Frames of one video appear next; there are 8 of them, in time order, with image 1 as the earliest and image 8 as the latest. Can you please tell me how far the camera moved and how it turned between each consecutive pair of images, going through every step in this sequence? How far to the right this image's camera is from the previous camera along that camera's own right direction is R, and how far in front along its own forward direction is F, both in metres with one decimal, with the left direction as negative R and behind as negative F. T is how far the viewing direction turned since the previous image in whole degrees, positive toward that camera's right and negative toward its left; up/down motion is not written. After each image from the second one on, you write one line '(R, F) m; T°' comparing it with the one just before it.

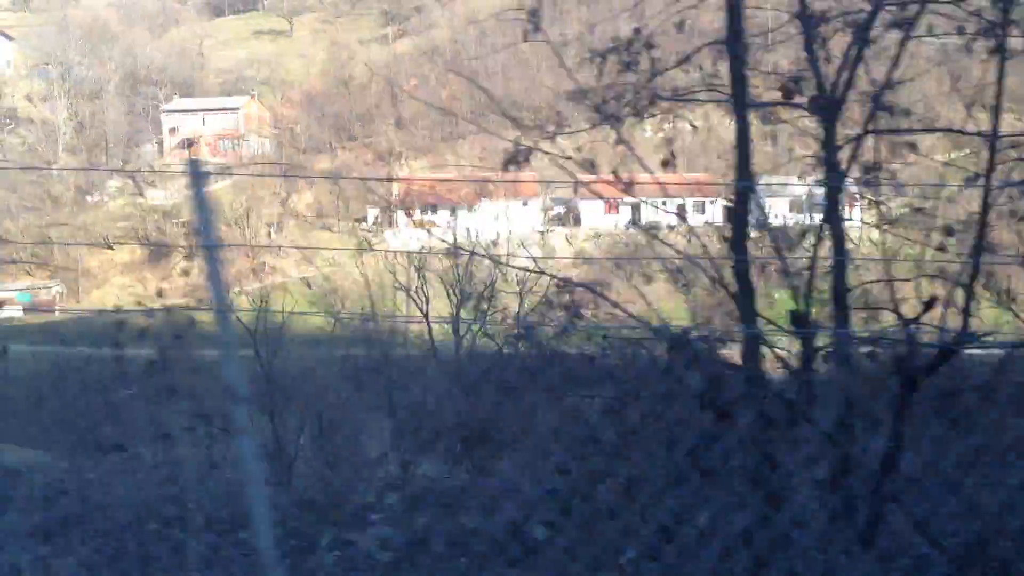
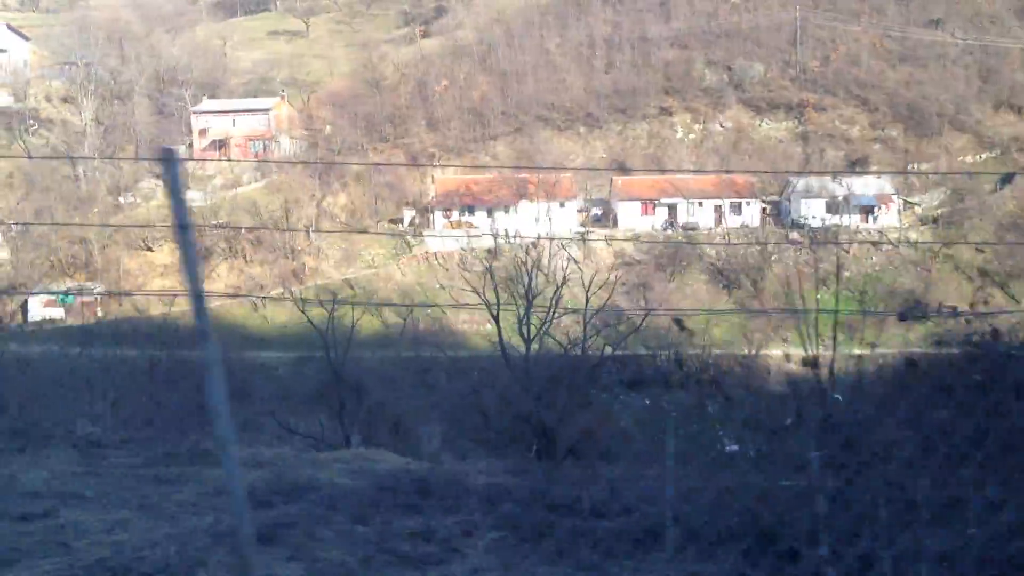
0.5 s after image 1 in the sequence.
(-0.3, 0.0) m; +1°
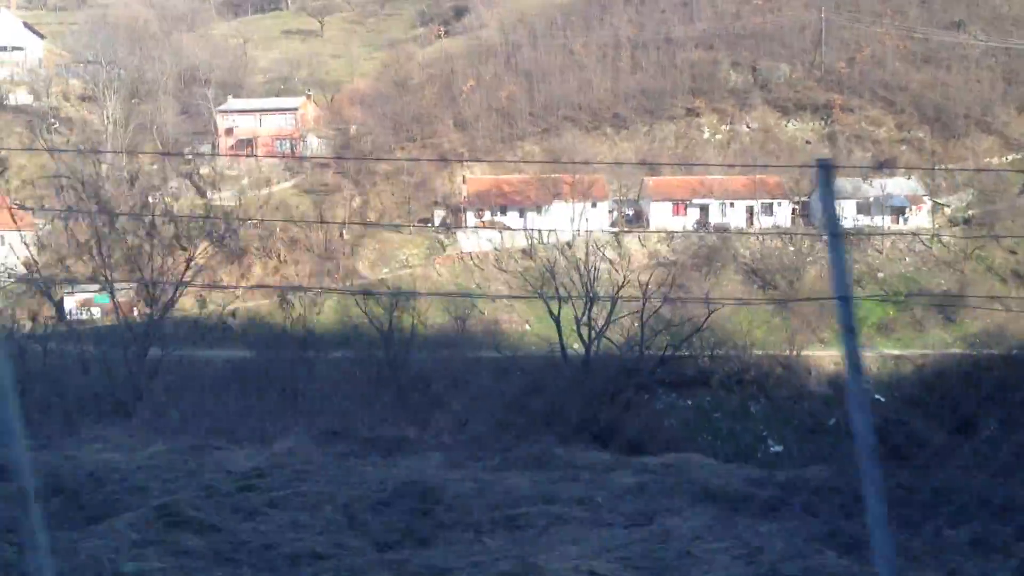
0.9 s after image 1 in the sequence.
(-0.2, 0.0) m; +1°
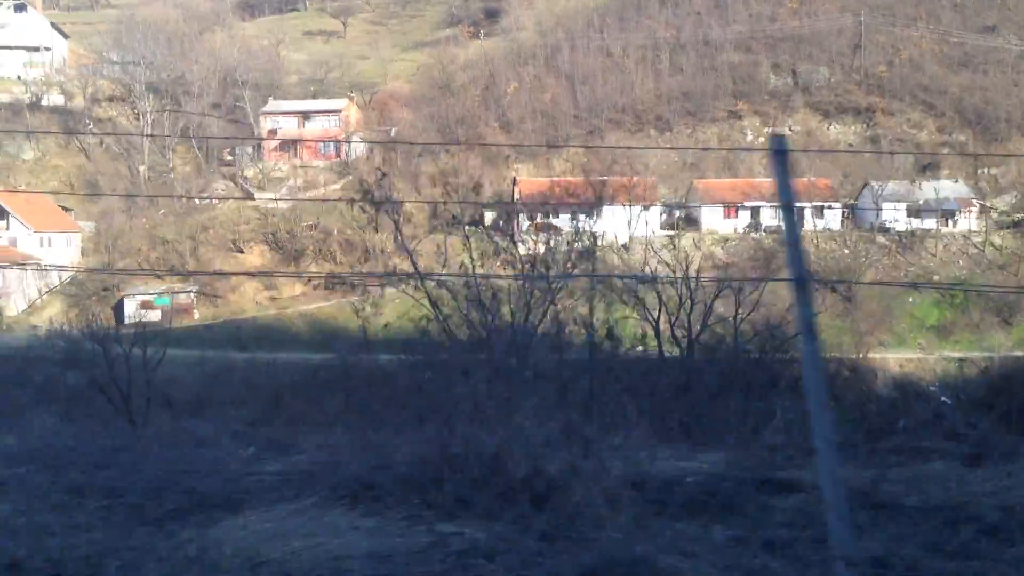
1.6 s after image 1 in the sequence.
(-0.4, 0.0) m; +1°
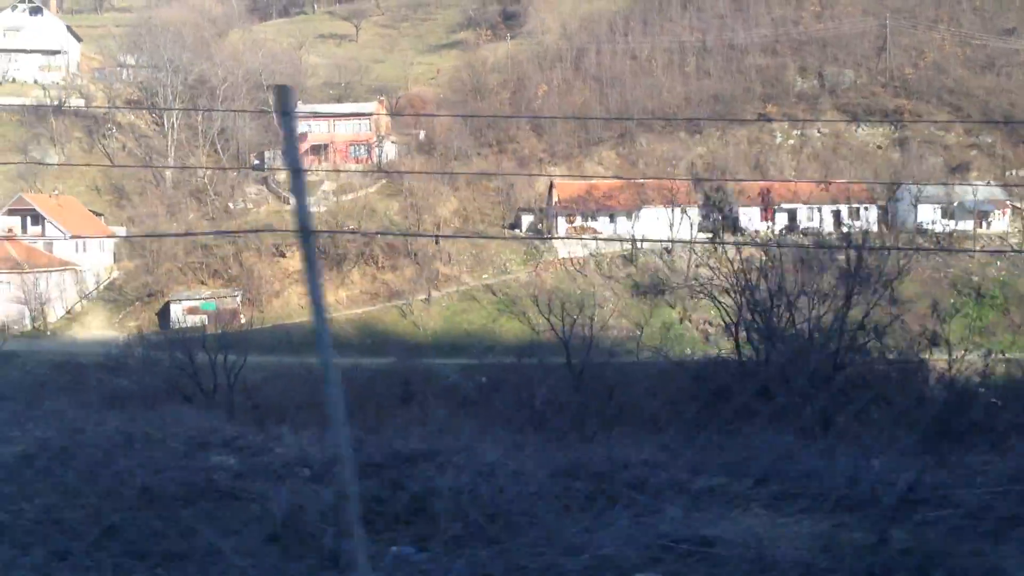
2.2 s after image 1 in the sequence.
(-0.3, 0.0) m; +1°
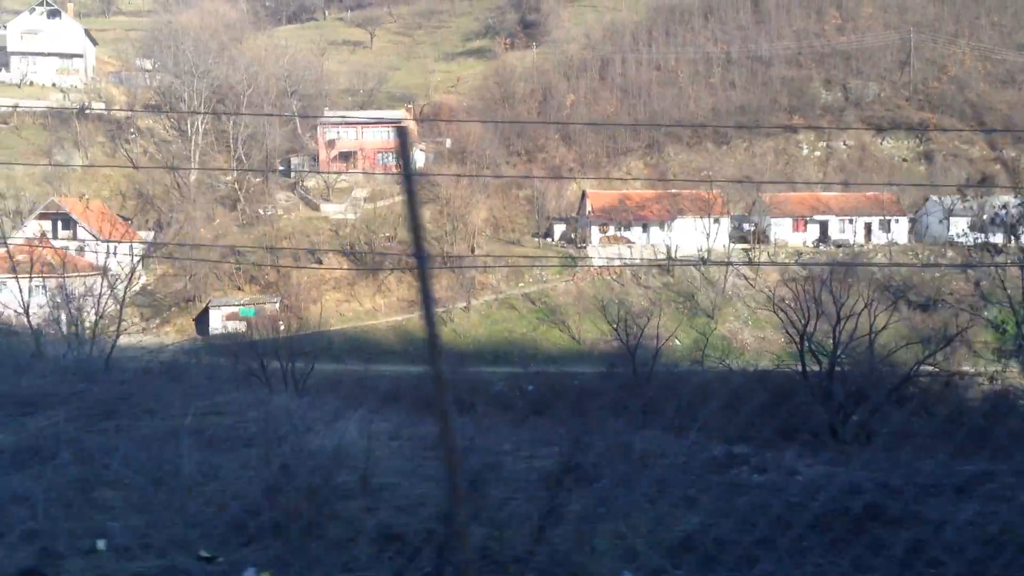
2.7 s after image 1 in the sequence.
(-0.3, 0.0) m; +1°
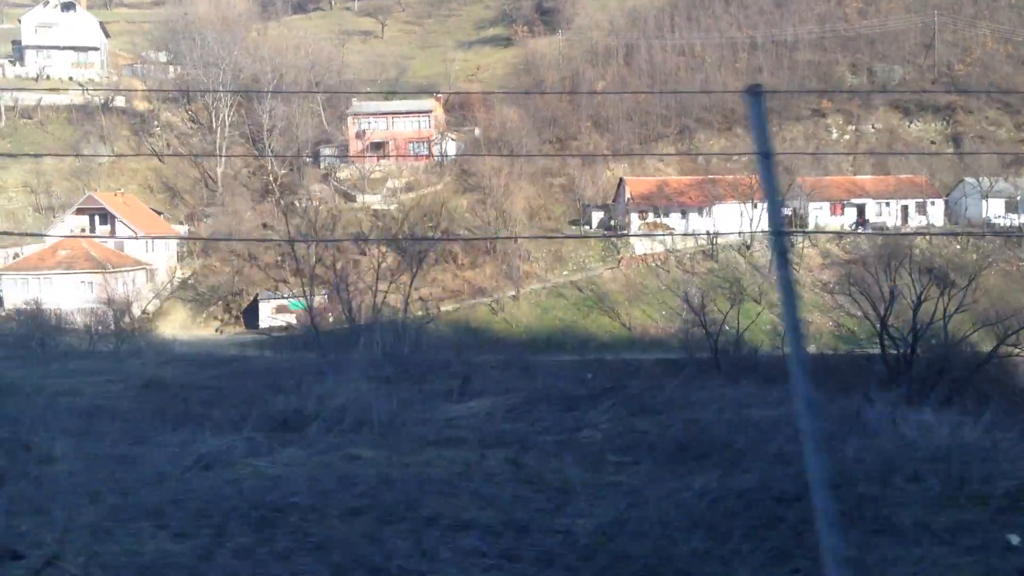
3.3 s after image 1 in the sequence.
(-0.3, 0.0) m; +1°
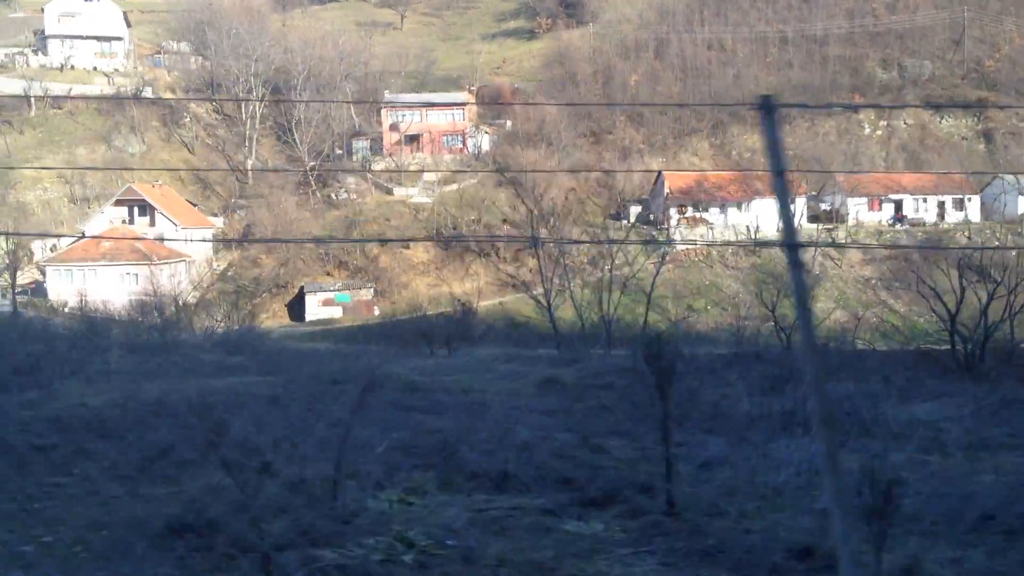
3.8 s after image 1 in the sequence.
(-0.3, 0.0) m; +1°
